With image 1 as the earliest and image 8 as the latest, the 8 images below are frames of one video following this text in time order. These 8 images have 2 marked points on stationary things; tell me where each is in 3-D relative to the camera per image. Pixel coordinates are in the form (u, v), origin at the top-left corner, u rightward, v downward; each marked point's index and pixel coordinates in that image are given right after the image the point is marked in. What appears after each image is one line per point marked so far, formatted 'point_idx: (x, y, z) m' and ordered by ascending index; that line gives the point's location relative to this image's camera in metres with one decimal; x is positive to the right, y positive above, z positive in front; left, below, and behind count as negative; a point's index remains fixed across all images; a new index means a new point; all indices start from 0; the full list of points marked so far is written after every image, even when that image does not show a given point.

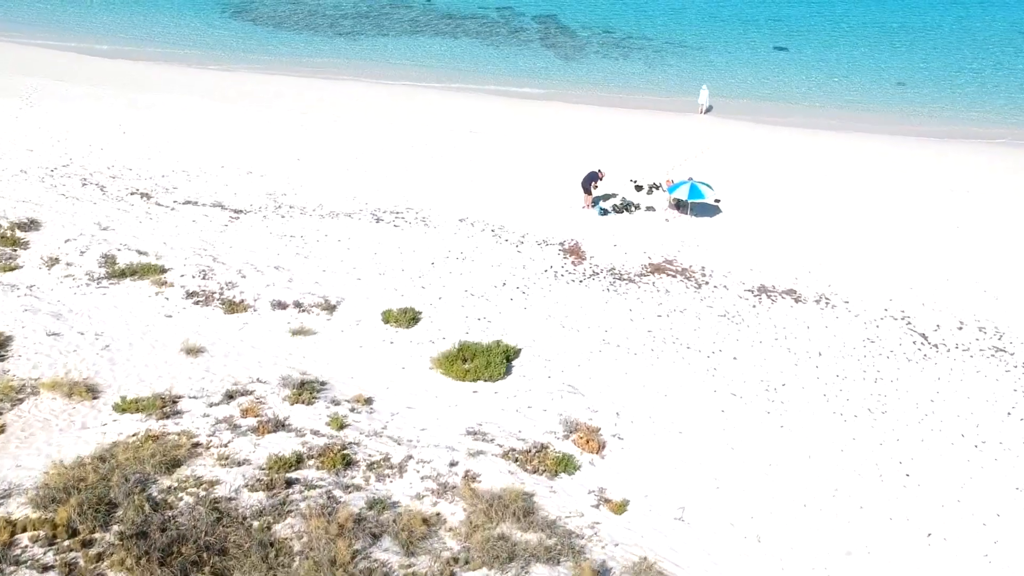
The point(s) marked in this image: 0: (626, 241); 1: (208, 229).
0: (+1.4, +0.6, +14.5) m
1: (-3.6, +0.7, +14.4) m
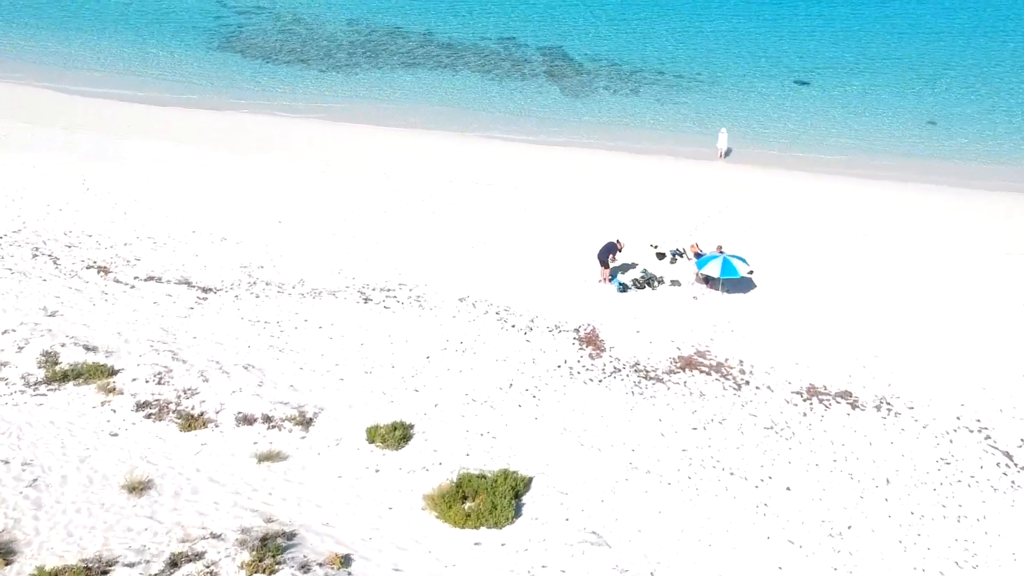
0: (+1.4, -0.4, +12.6) m
1: (-3.5, -0.3, +12.6) m
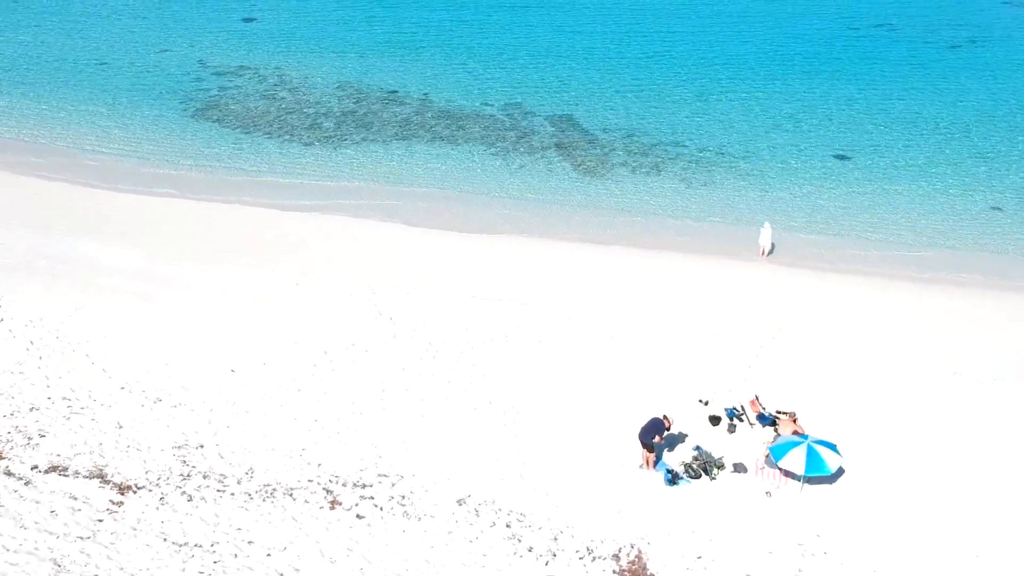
0: (+1.6, -2.0, +9.4) m
1: (-3.4, -1.9, +9.4) m
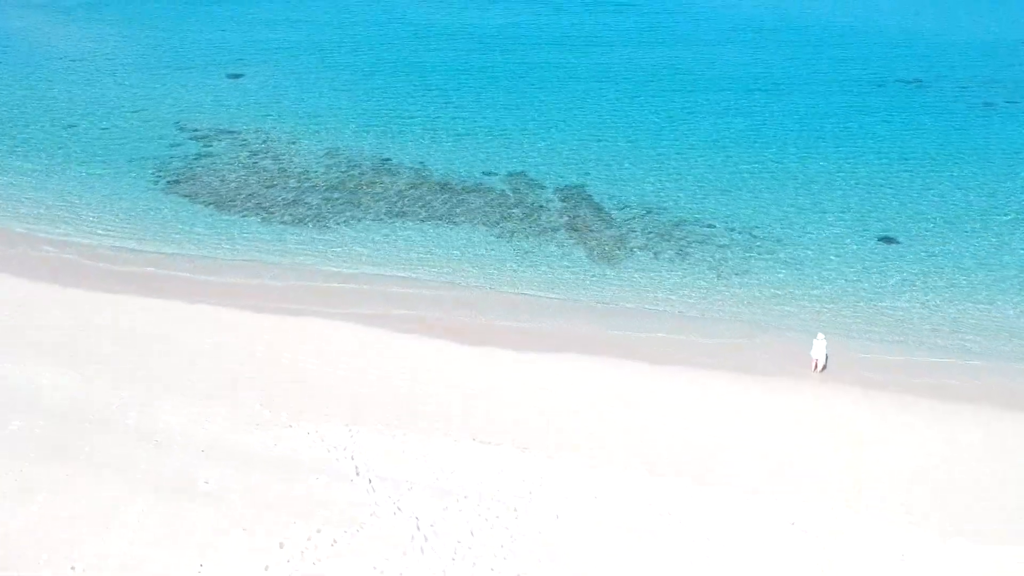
0: (+1.7, -3.3, +6.4) m
1: (-3.3, -3.2, +6.3) m
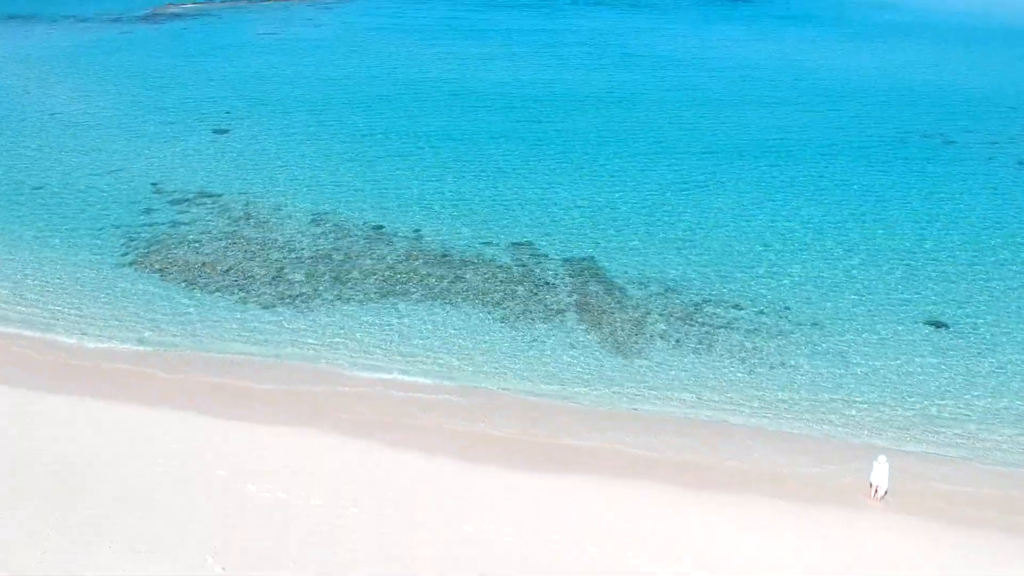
0: (+1.7, -4.3, +3.8) m
1: (-3.2, -4.1, +3.8) m
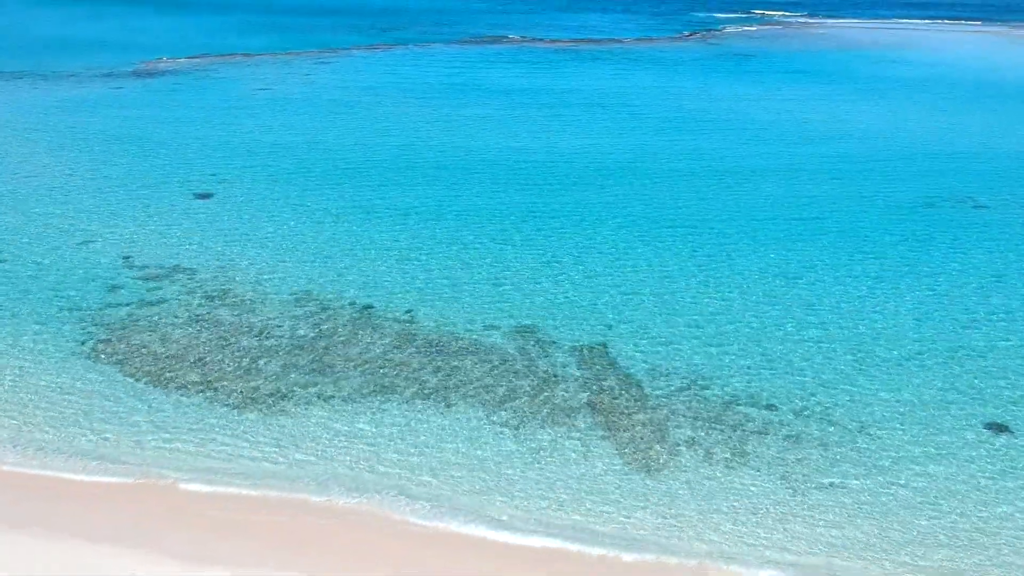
0: (+1.8, -5.0, +1.1) m
1: (-3.1, -4.9, +1.1) m
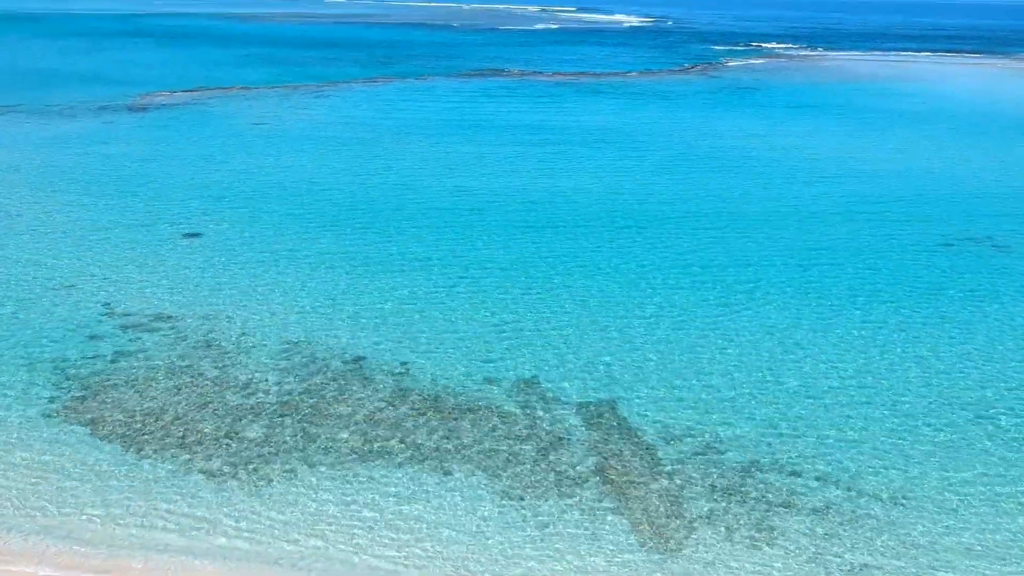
0: (+1.8, -5.4, -0.5) m
1: (-3.1, -5.3, -0.5) m
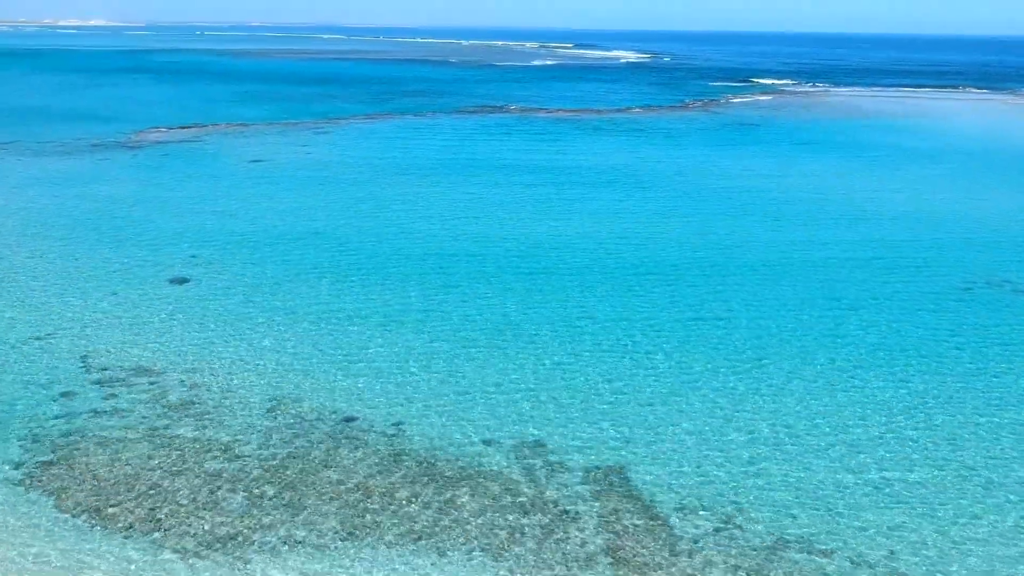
0: (+1.9, -5.7, -2.1) m
1: (-3.1, -5.6, -2.2) m
